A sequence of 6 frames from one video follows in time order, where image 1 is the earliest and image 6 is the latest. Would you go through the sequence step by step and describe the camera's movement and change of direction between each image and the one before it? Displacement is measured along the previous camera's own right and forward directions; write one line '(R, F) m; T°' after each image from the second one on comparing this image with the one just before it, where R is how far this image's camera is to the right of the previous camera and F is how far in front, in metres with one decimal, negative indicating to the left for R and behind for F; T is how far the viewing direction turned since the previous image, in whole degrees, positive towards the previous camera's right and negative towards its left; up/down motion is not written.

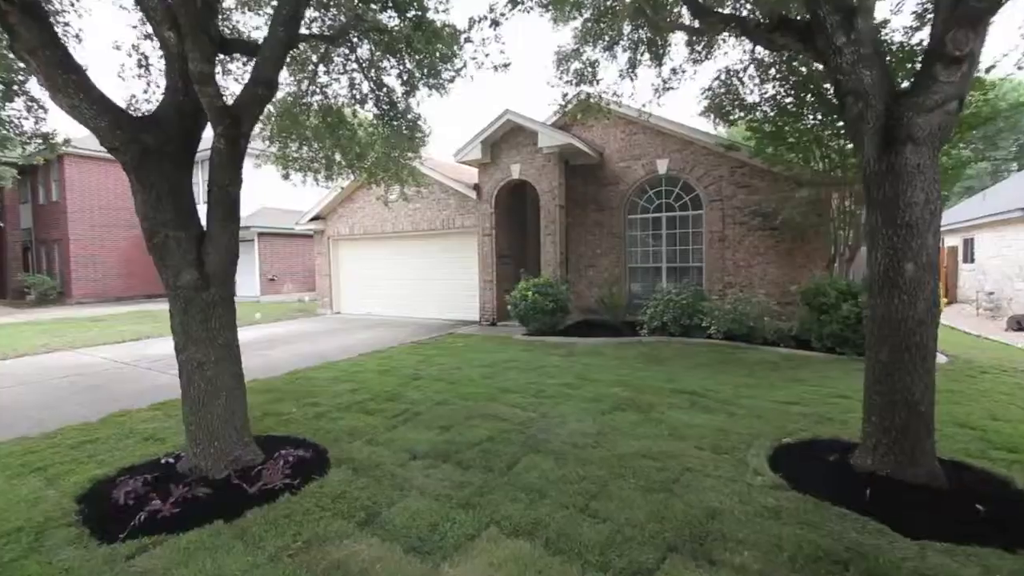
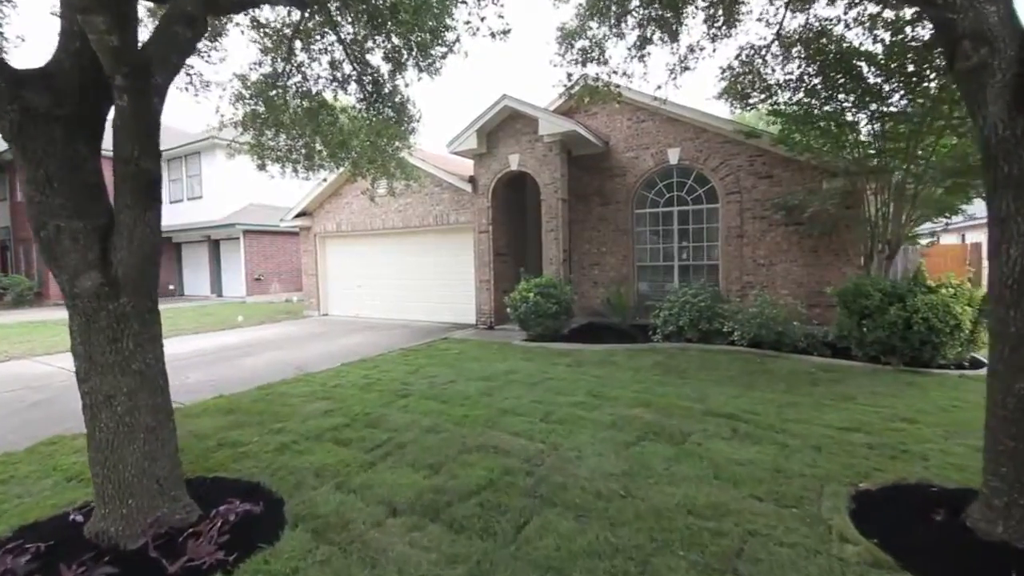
(-0.1, +0.8) m; 0°
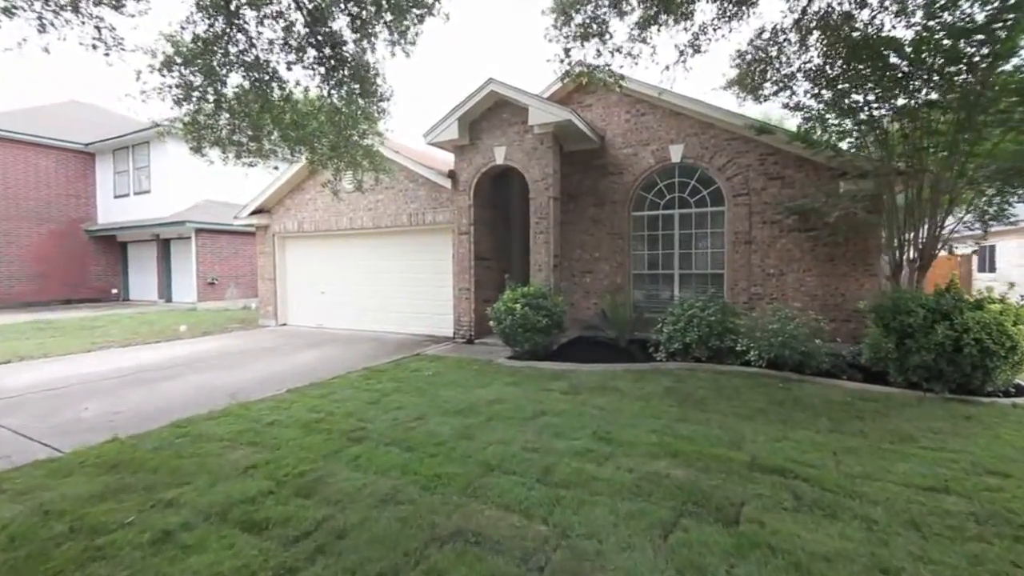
(-0.1, +1.1) m; +3°
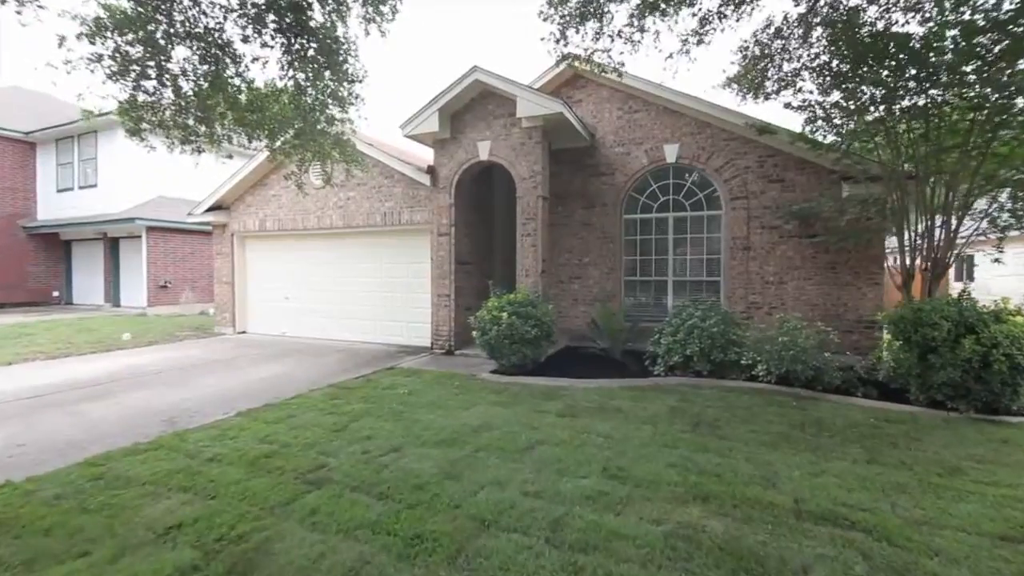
(-0.2, +0.7) m; +3°
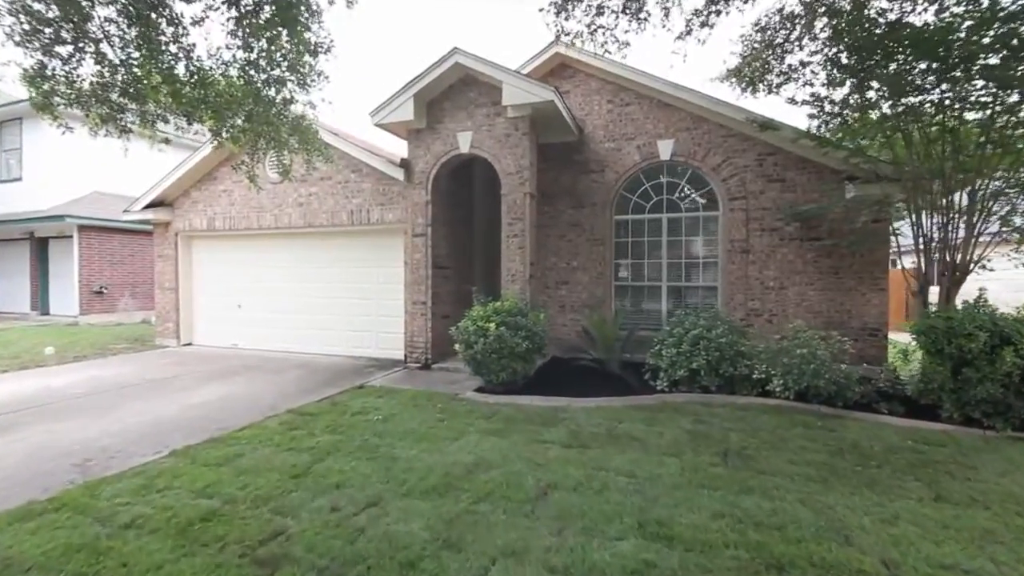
(-0.3, +0.8) m; +4°
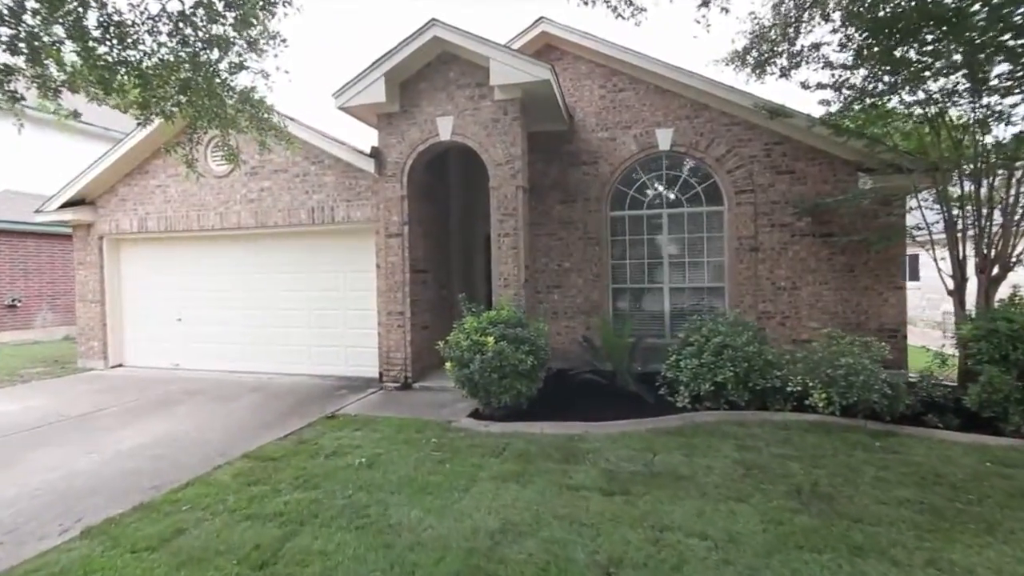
(-0.4, +0.9) m; +5°
